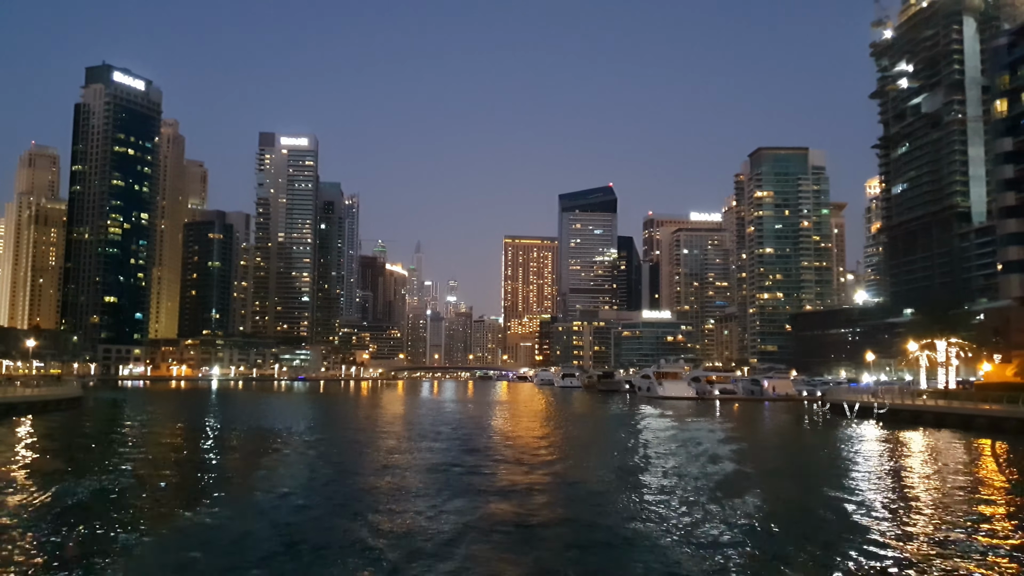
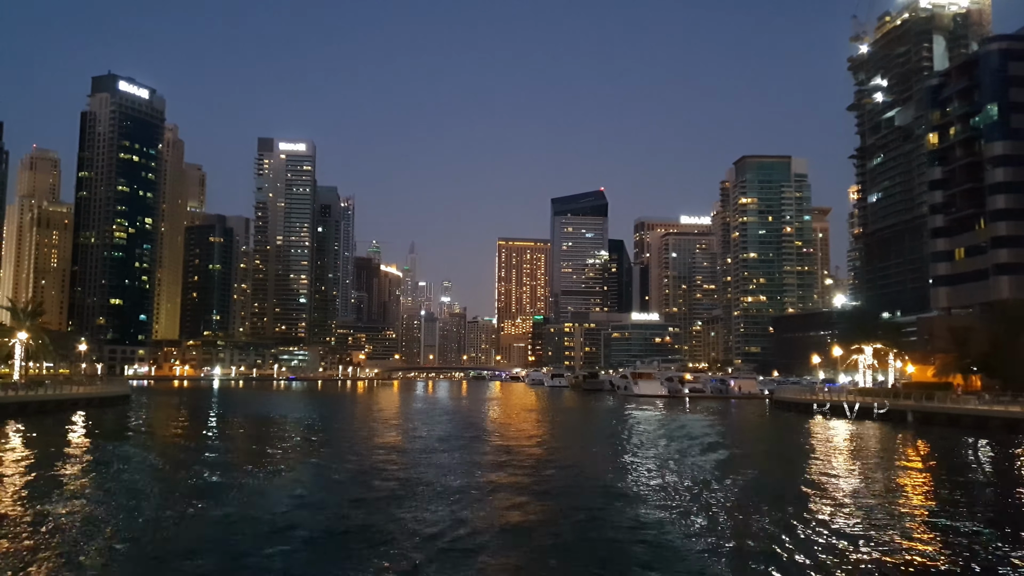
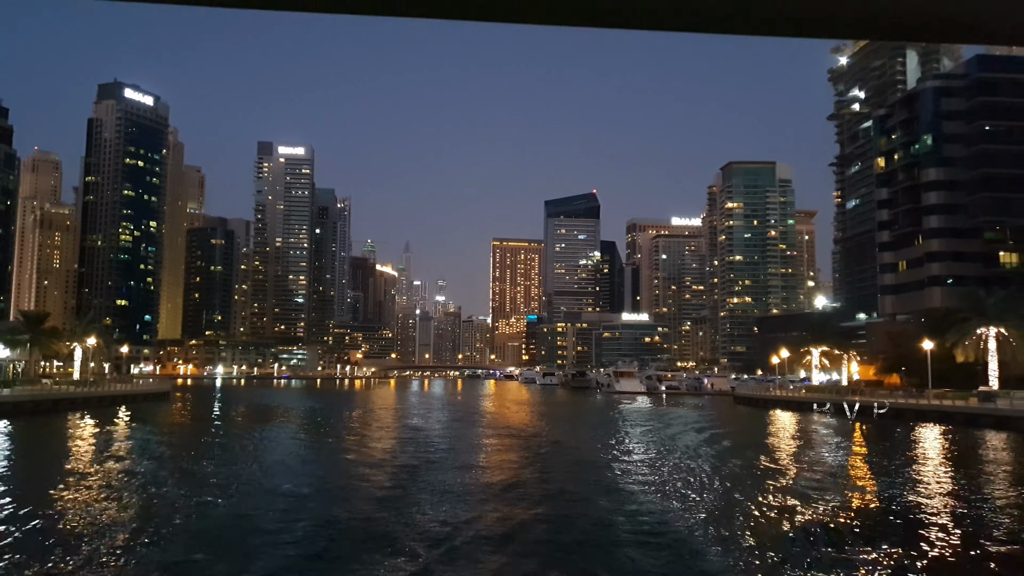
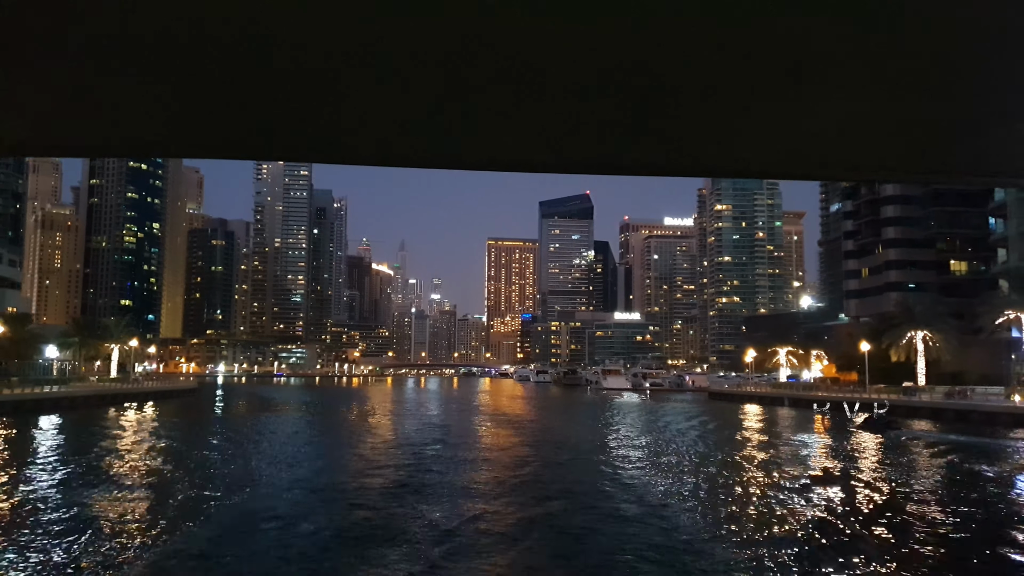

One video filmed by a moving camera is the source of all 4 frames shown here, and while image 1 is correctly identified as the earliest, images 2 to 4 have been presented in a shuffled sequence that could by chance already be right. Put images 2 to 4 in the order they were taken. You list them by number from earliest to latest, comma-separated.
2, 3, 4
